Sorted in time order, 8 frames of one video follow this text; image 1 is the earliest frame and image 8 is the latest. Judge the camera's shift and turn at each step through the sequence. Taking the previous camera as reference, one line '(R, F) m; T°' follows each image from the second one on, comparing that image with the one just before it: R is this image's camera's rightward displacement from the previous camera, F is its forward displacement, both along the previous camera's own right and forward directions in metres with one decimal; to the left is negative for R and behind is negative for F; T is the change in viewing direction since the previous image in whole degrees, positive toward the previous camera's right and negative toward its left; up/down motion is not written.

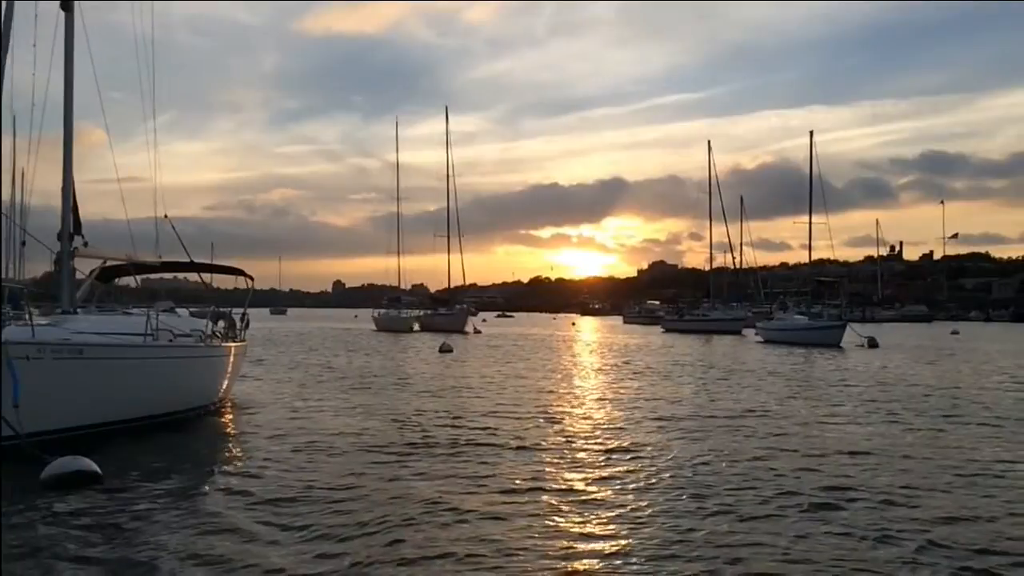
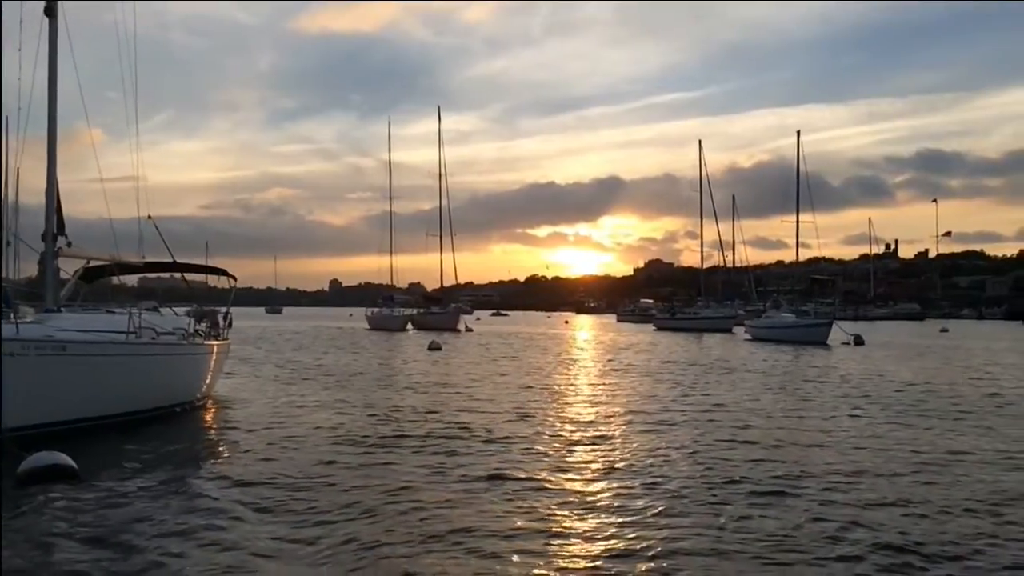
(+0.5, -0.6) m; 0°
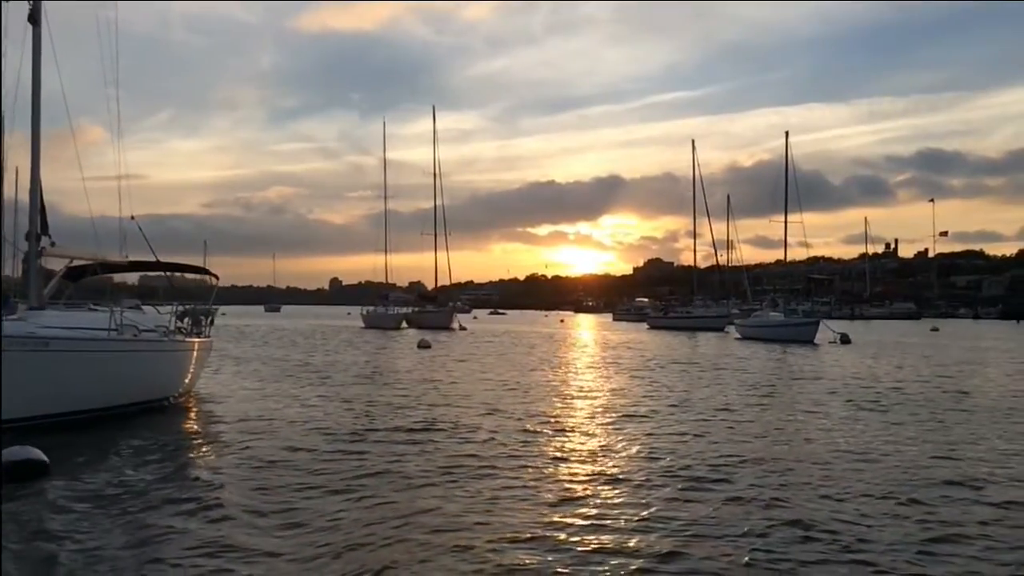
(+0.7, -0.8) m; 0°
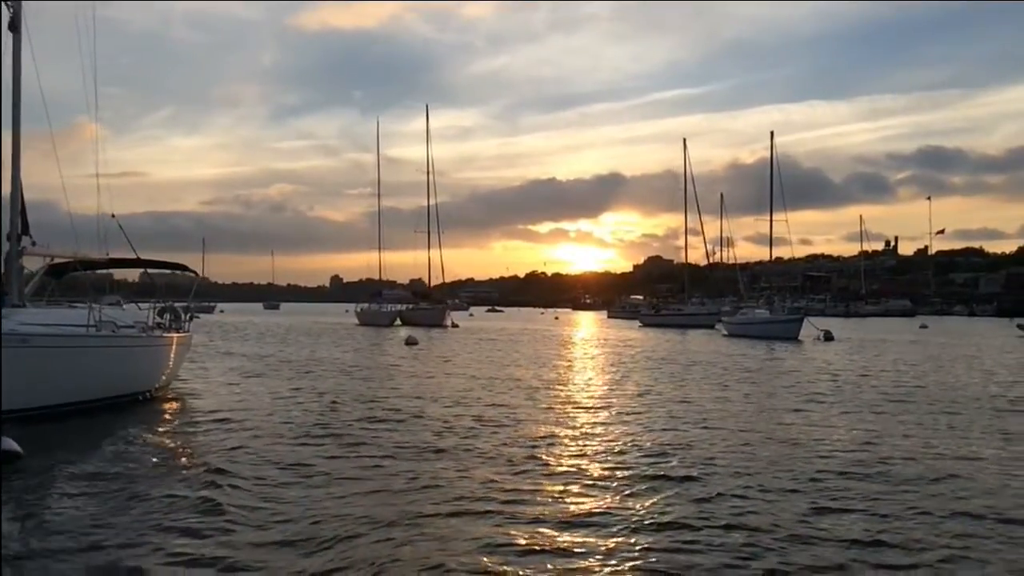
(+0.9, -1.0) m; 0°
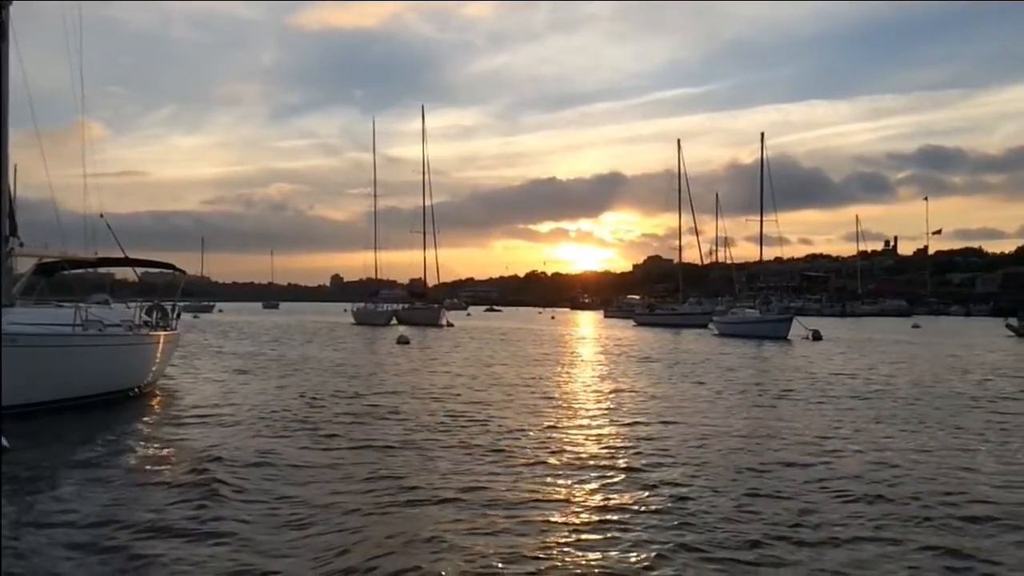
(+0.6, -0.7) m; 0°
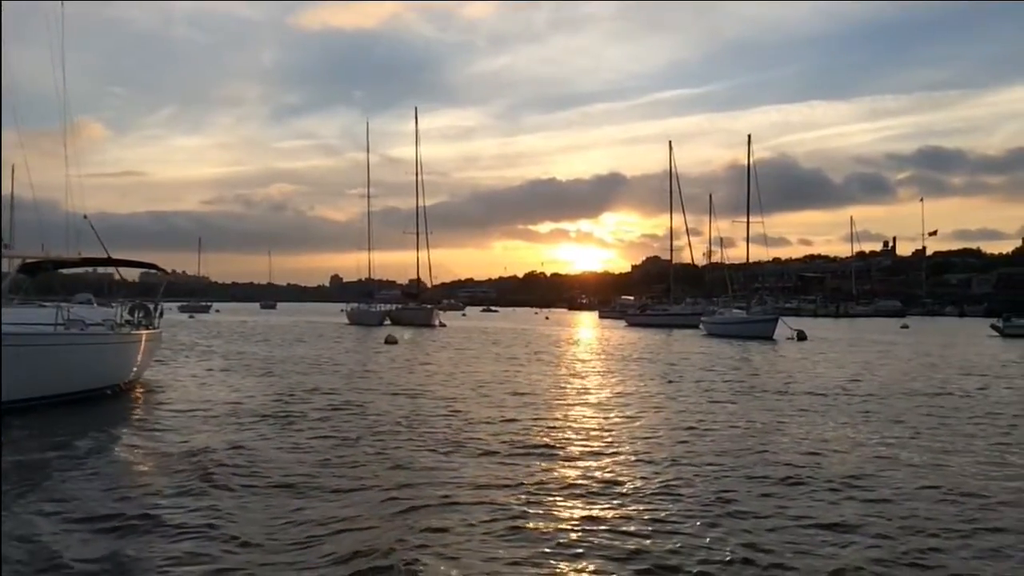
(+0.8, -0.9) m; 0°
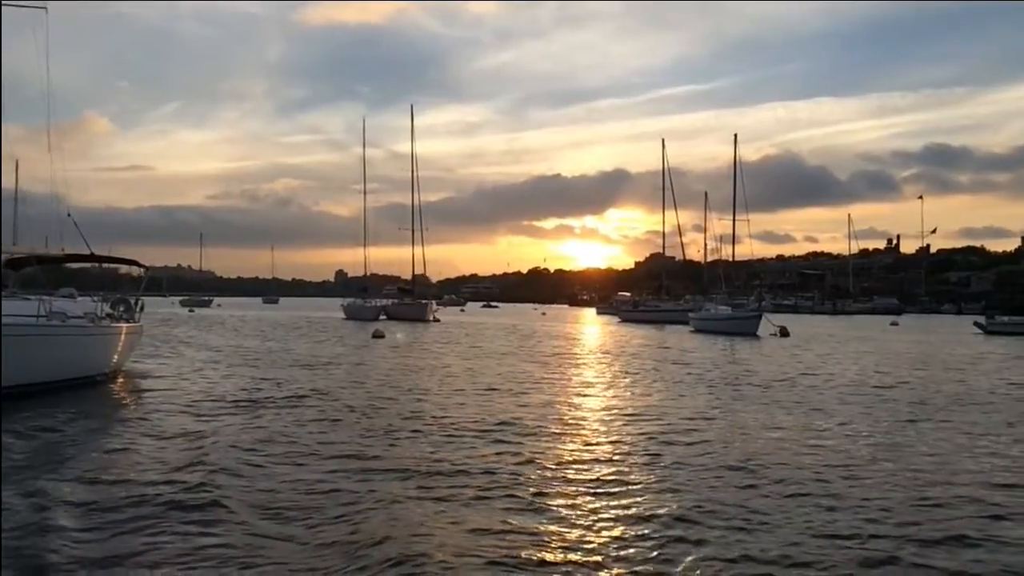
(+1.2, -1.3) m; 0°
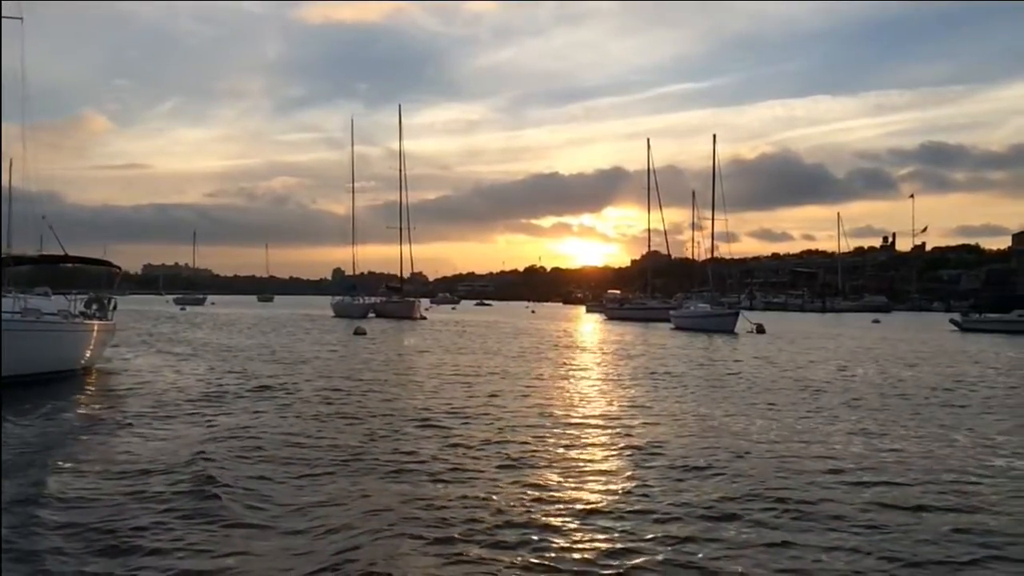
(+1.2, -1.3) m; 0°
